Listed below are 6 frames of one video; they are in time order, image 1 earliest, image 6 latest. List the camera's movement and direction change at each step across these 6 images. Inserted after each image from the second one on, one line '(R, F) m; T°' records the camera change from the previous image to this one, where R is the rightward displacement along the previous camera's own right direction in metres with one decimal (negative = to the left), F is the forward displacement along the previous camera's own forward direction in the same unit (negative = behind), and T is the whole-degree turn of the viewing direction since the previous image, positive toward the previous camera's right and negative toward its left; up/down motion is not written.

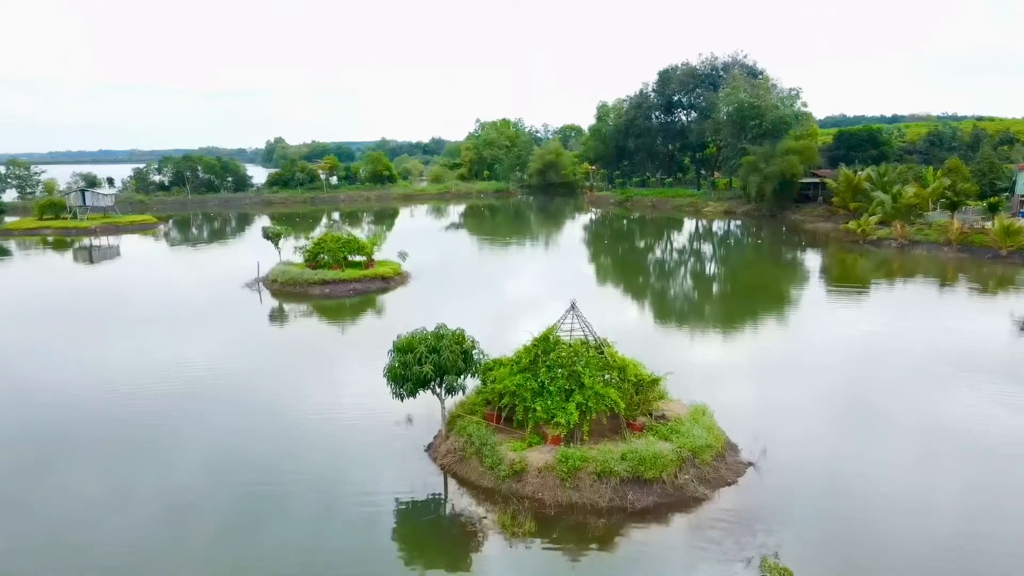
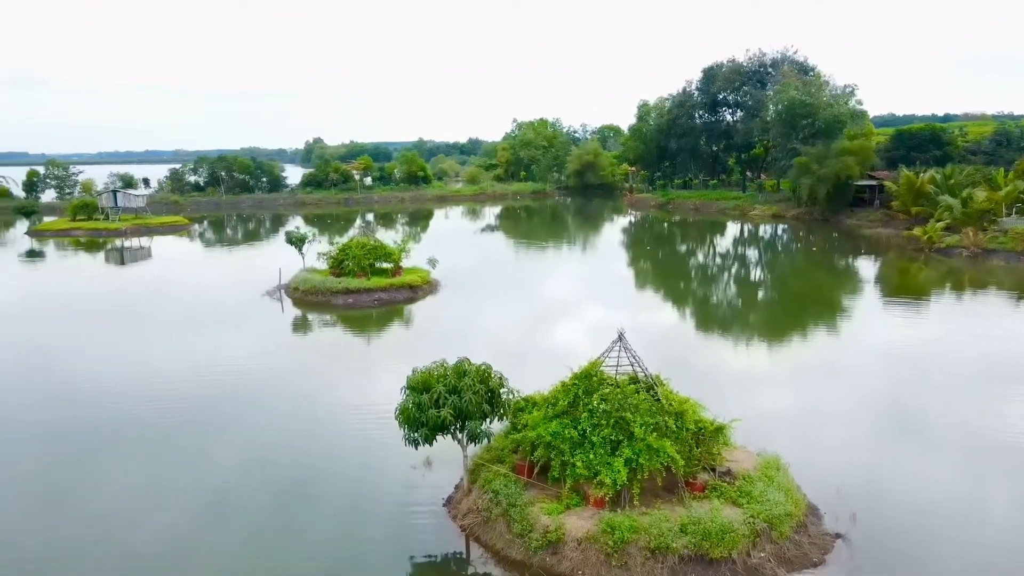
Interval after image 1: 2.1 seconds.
(0.0, +0.9) m; -3°
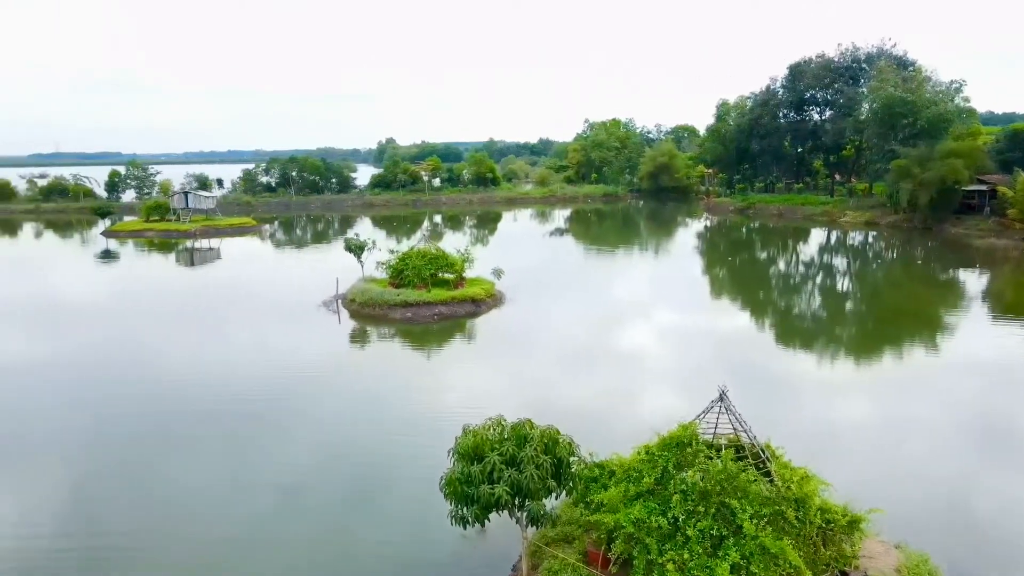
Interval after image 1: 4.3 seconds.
(0.0, +0.9) m; -5°
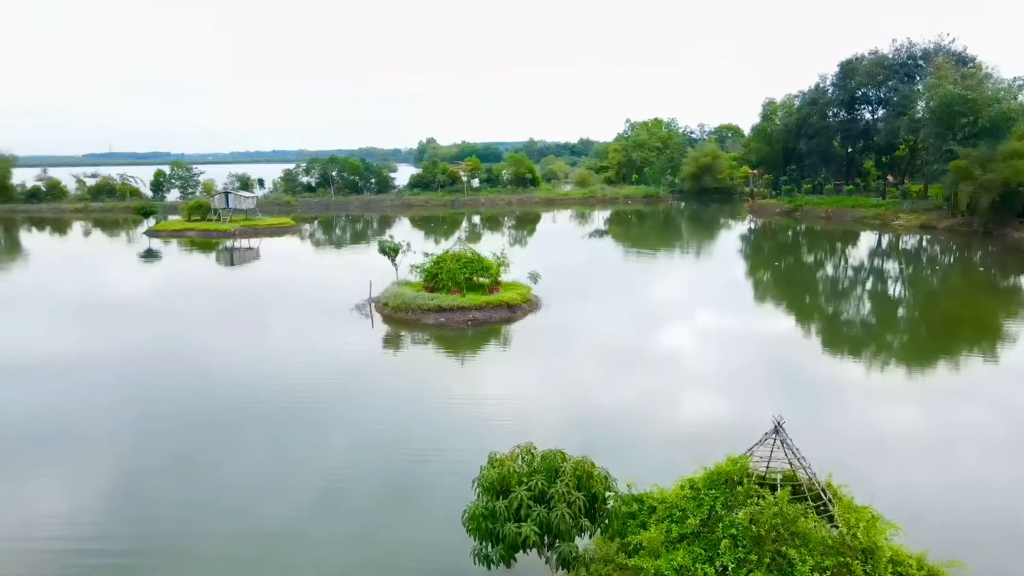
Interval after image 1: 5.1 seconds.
(0.0, +0.3) m; -3°
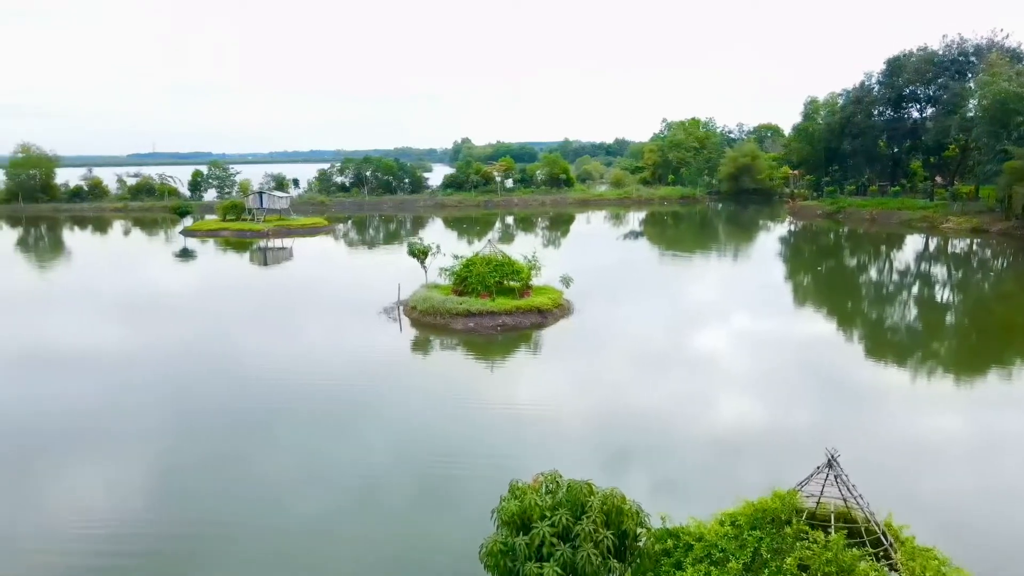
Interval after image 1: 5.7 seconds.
(0.0, +0.3) m; -3°
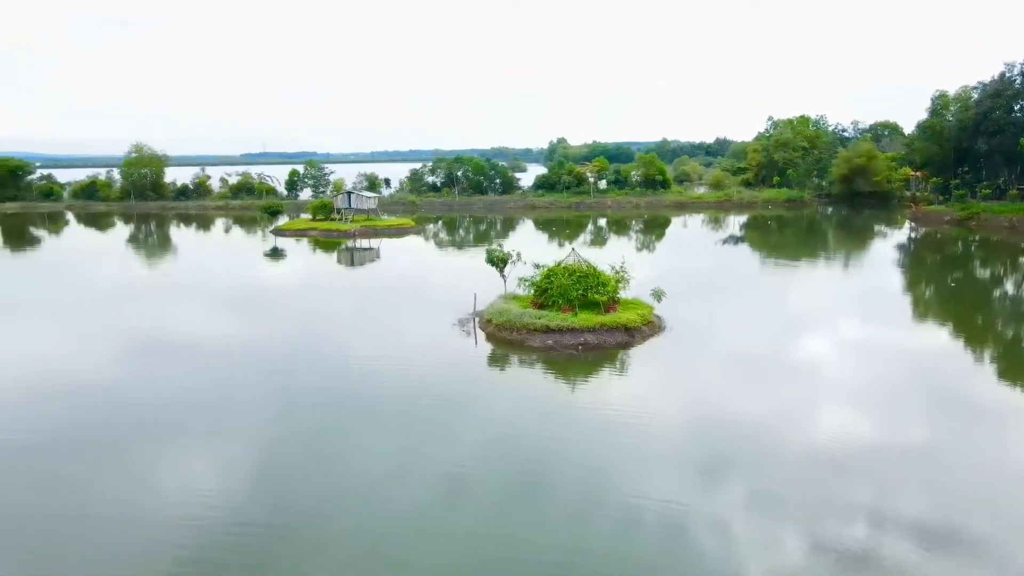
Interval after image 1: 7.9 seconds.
(+0.1, +0.9) m; -7°
